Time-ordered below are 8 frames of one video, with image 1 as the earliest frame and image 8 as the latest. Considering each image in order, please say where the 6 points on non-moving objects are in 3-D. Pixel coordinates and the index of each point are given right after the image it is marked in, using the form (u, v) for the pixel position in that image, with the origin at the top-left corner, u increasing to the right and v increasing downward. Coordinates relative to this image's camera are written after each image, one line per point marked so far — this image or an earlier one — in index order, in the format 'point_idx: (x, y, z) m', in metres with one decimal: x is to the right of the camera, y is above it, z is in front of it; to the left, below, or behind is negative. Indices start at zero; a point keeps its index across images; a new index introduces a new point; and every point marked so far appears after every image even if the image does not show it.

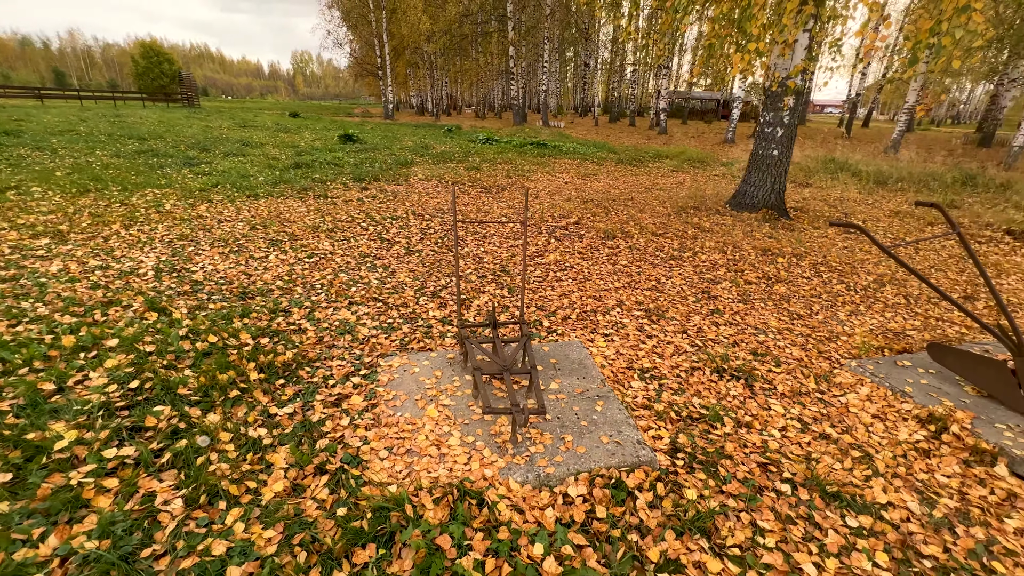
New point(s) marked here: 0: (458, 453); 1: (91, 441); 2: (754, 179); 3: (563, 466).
0: (-0.4, -1.2, +3.2) m
1: (-2.8, -1.0, +3.0) m
2: (+5.9, +2.6, +10.9) m
3: (+0.3, -1.2, +3.1) m
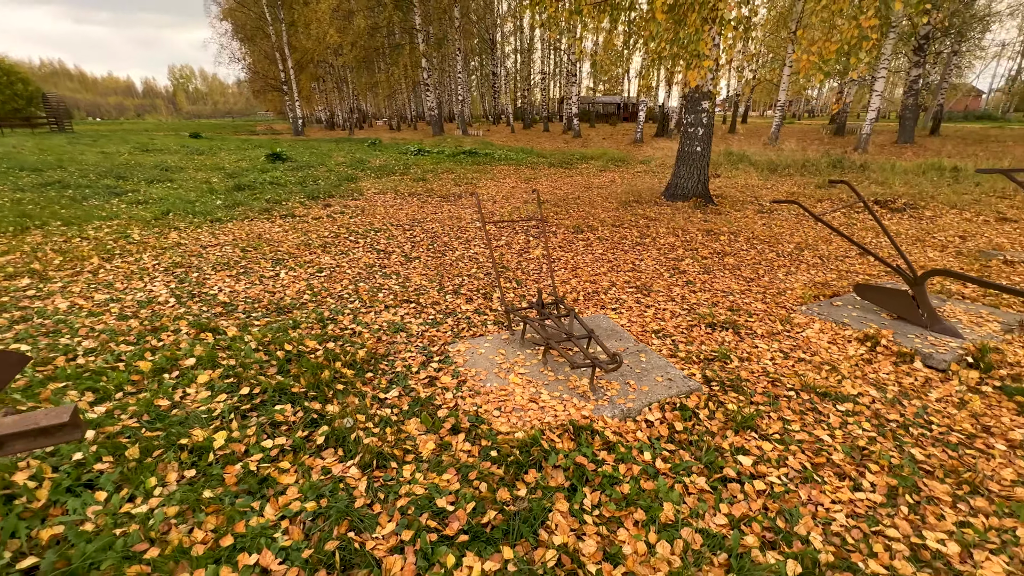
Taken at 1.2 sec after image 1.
0: (+0.4, -1.0, +3.9) m
1: (-2.0, -1.1, +3.3) m
2: (+4.9, +3.2, +12.6) m
3: (+1.1, -1.0, +3.9) m
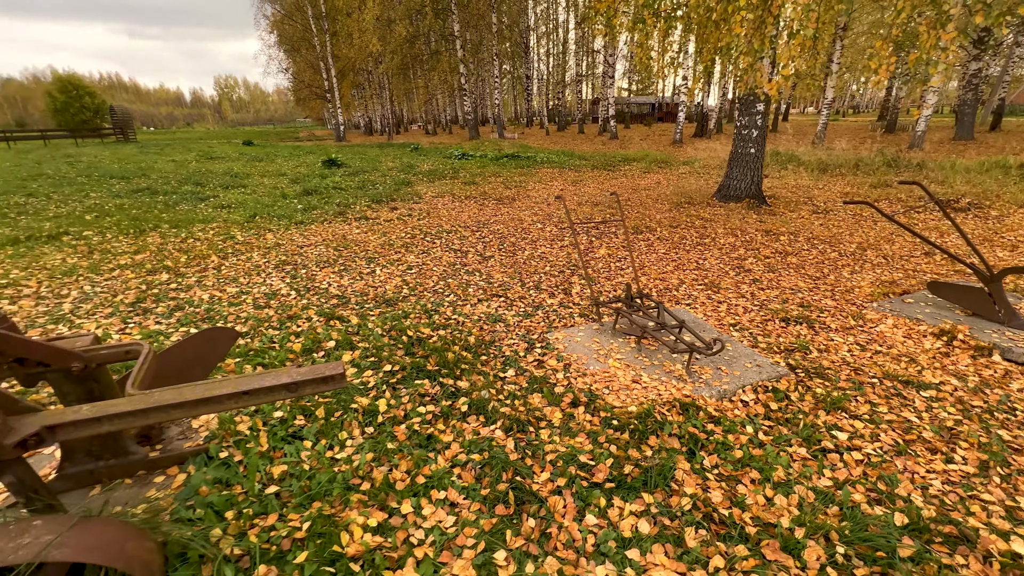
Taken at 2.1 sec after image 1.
0: (+1.4, -0.9, +4.3) m
1: (-1.0, -1.0, +3.9) m
2: (+6.4, +3.2, +12.8) m
3: (+2.1, -0.9, +4.3) m
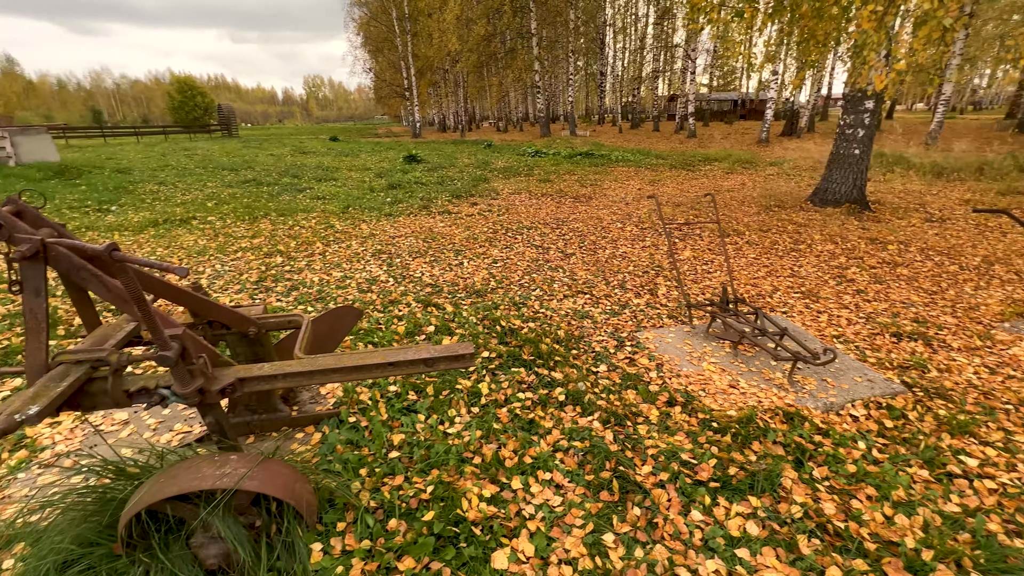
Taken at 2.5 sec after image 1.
0: (+2.3, -1.0, +4.2) m
1: (-0.1, -0.9, +4.1) m
2: (+8.6, +3.0, +11.9) m
3: (+3.0, -1.0, +4.1) m
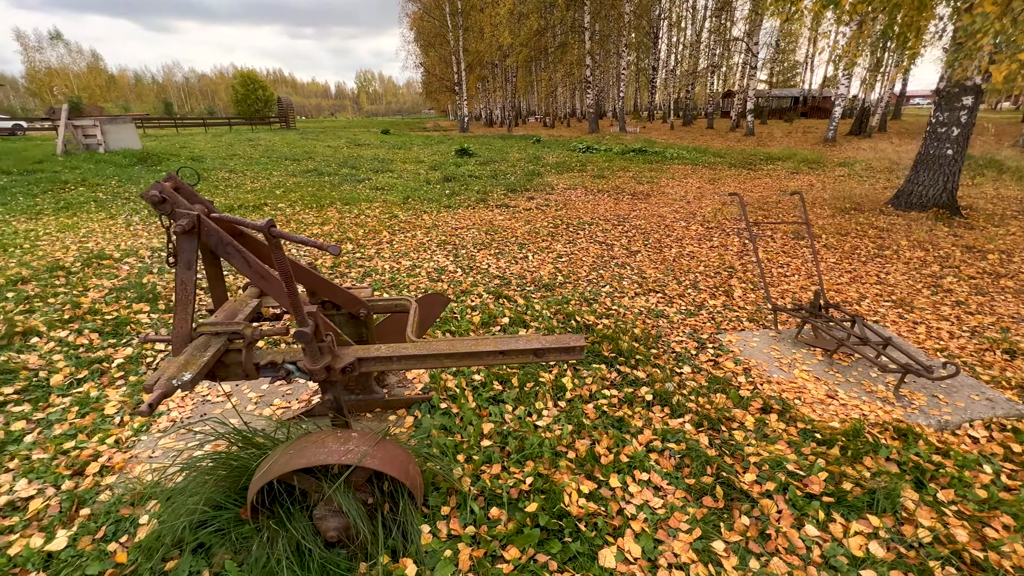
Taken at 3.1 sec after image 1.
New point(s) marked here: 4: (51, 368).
0: (+3.1, -1.0, +4.0) m
1: (+0.7, -0.9, +4.1) m
2: (+10.2, +2.7, +11.0) m
3: (+3.8, -1.1, +3.8) m
4: (-4.4, -0.8, +4.2) m
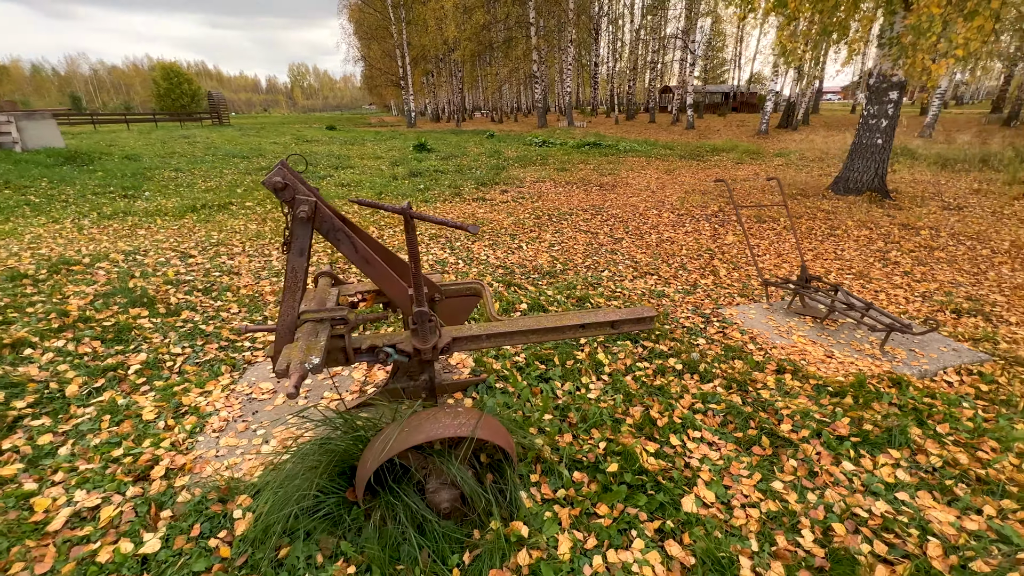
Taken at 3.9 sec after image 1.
0: (+3.4, -0.7, +4.5) m
1: (+1.0, -0.7, +4.3) m
2: (+9.5, +3.3, +12.3) m
3: (+4.2, -0.8, +4.4) m
4: (-4.0, -0.8, +3.9) m
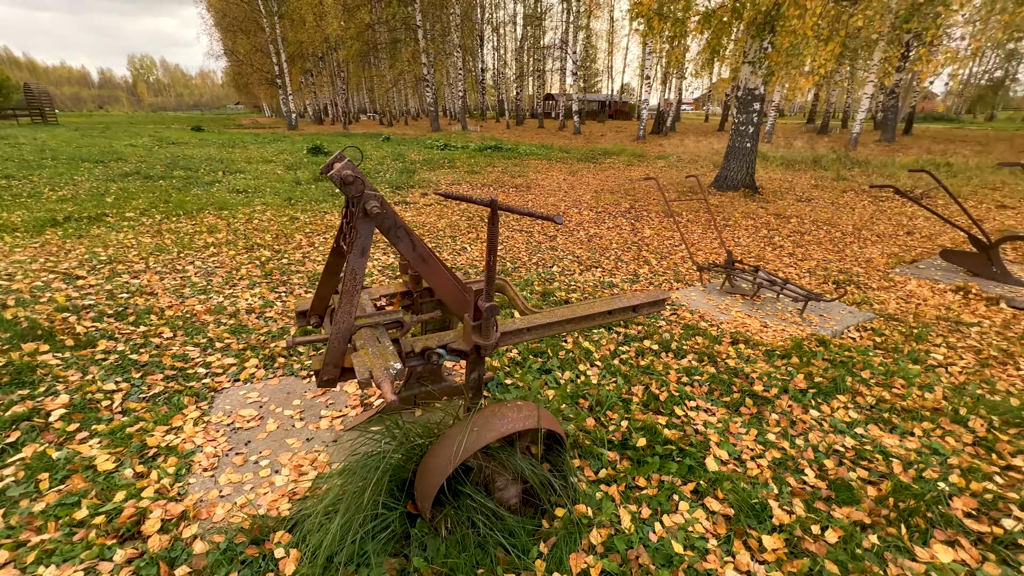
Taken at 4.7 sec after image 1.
0: (+3.2, -0.5, +5.3) m
1: (+0.9, -0.6, +4.6) m
2: (+7.1, +3.9, +14.2) m
3: (+3.9, -0.4, +5.4) m
4: (-3.9, -1.0, +3.1) m
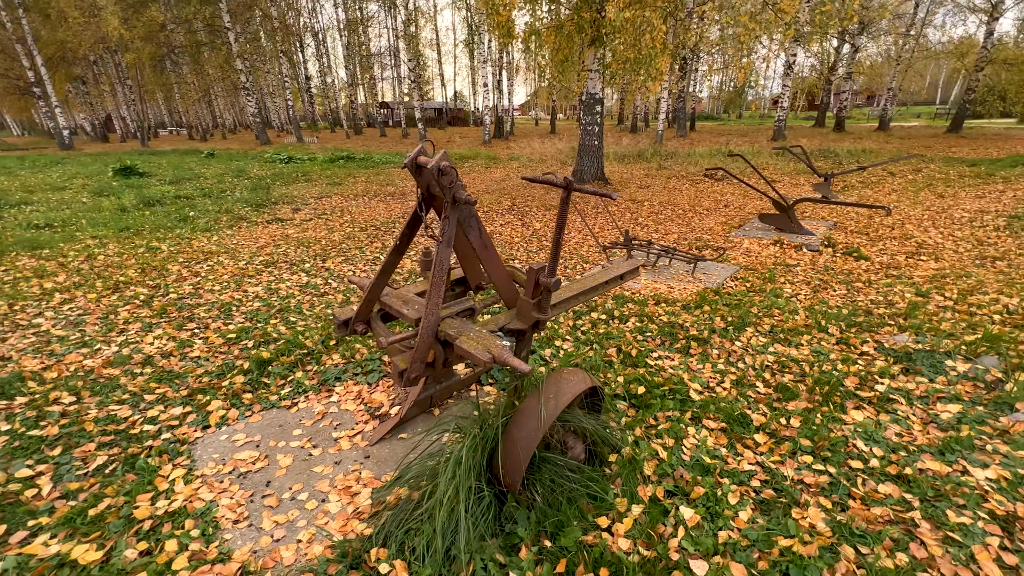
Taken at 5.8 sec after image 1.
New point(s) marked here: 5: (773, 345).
0: (+2.5, 0.0, +6.4) m
1: (+0.5, -0.4, +5.0) m
2: (+2.8, +4.5, +16.1) m
3: (+3.1, +0.1, +6.7) m
4: (-3.4, -1.5, +2.1) m
5: (+2.7, -0.6, +4.7) m
